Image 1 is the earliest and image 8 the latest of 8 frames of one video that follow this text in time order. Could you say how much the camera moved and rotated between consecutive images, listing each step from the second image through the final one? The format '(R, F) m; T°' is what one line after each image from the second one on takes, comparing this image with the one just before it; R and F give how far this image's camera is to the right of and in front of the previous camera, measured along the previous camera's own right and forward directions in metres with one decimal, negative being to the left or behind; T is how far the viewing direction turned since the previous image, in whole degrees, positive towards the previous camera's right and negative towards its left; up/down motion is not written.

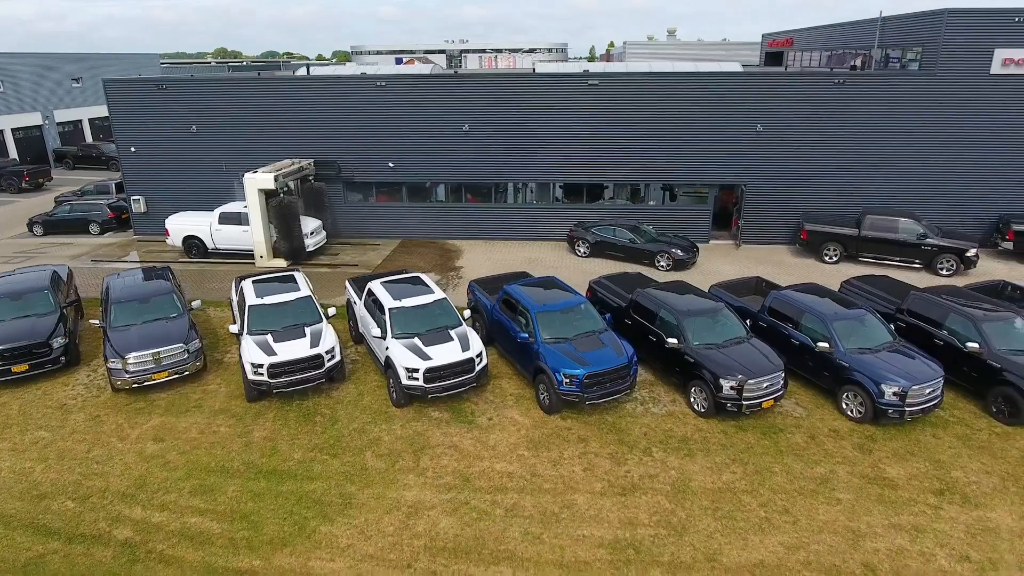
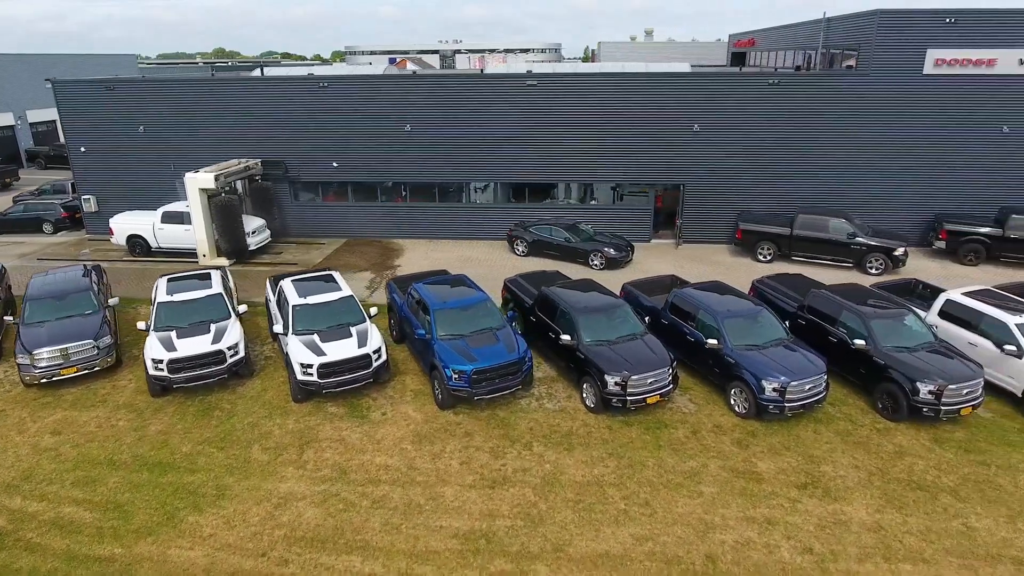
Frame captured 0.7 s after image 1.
(+1.6, -0.2) m; -1°
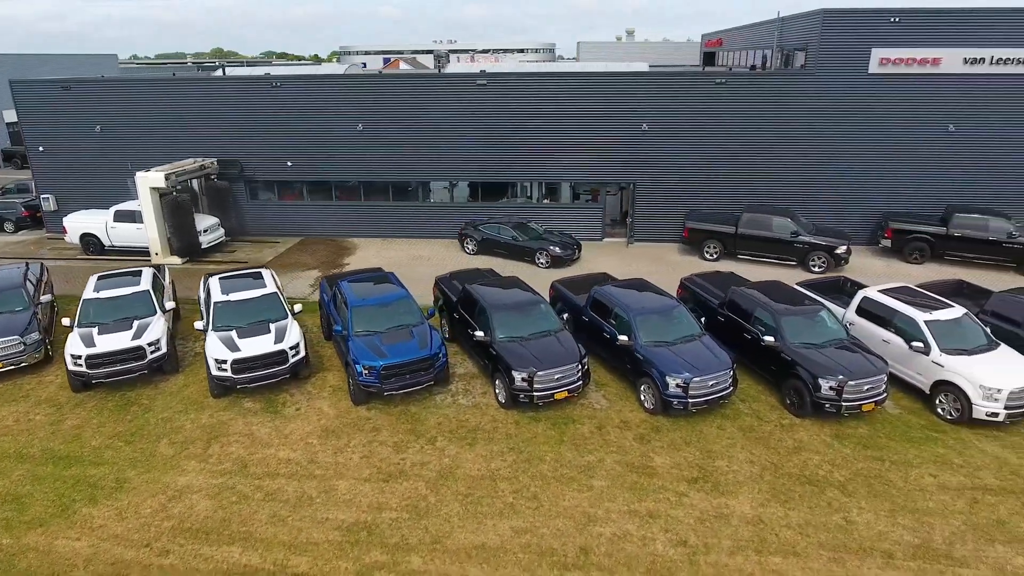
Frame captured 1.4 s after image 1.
(+1.3, -0.1) m; 0°
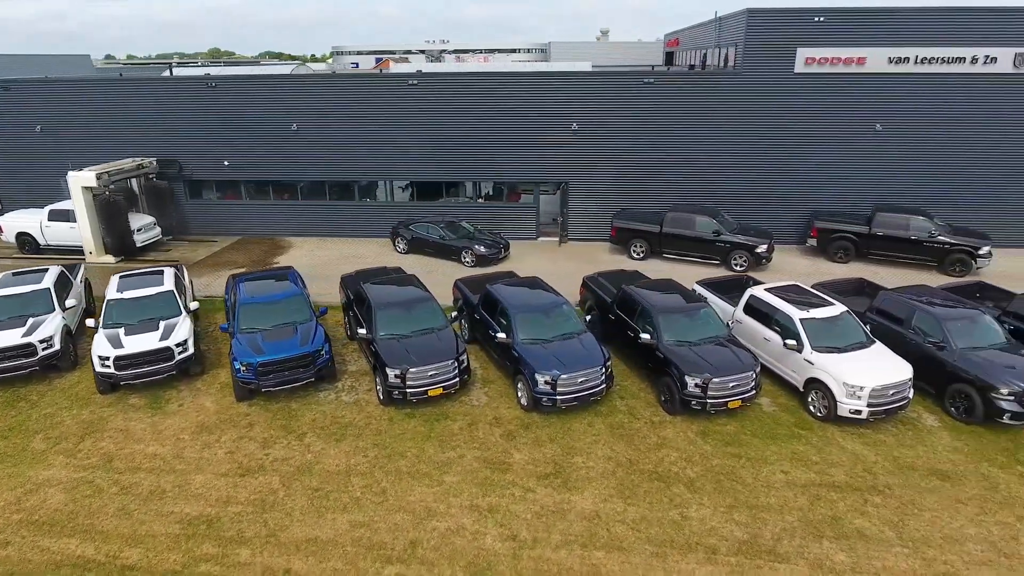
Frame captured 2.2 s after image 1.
(+1.8, -0.1) m; -1°
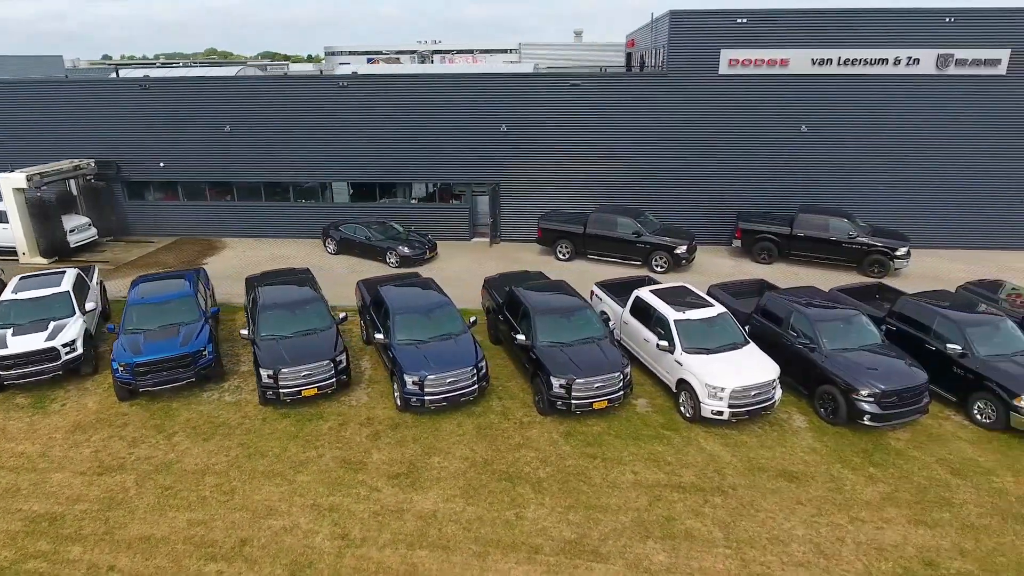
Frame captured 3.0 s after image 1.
(+1.9, -0.1) m; -1°
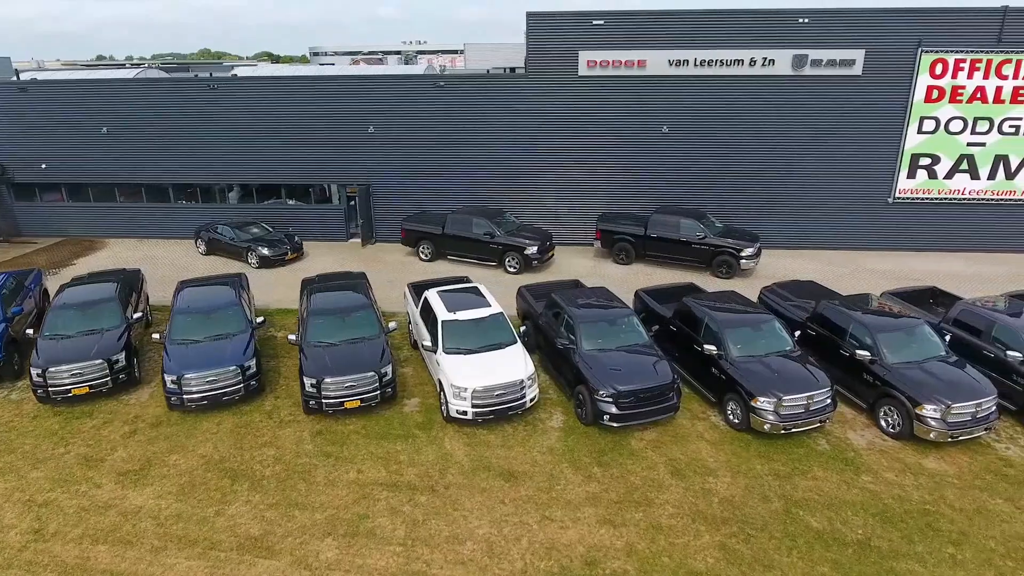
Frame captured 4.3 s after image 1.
(+3.5, -0.1) m; -1°
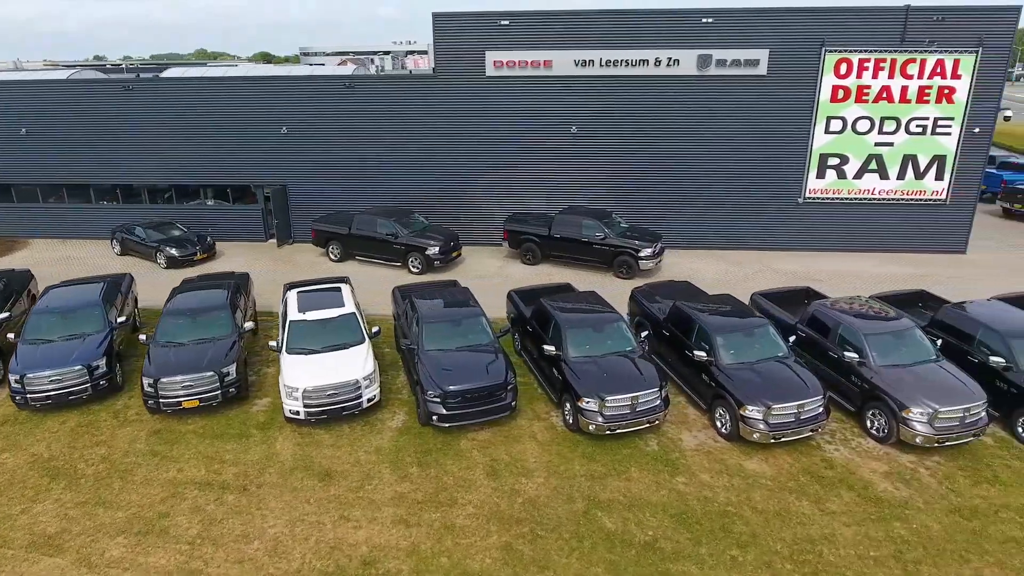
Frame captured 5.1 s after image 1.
(+2.3, 0.0) m; -1°
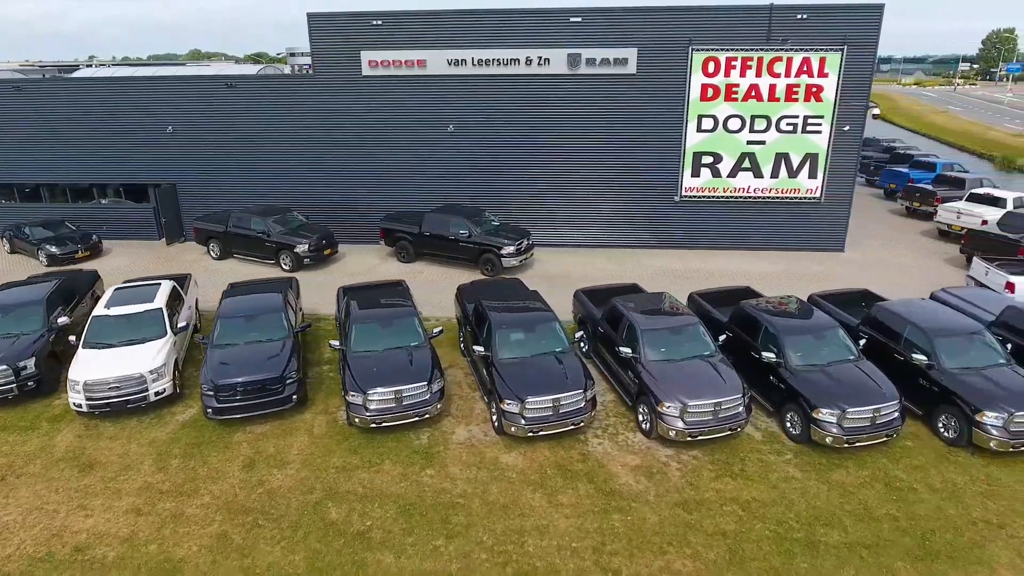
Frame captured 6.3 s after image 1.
(+3.2, -0.1) m; -1°
